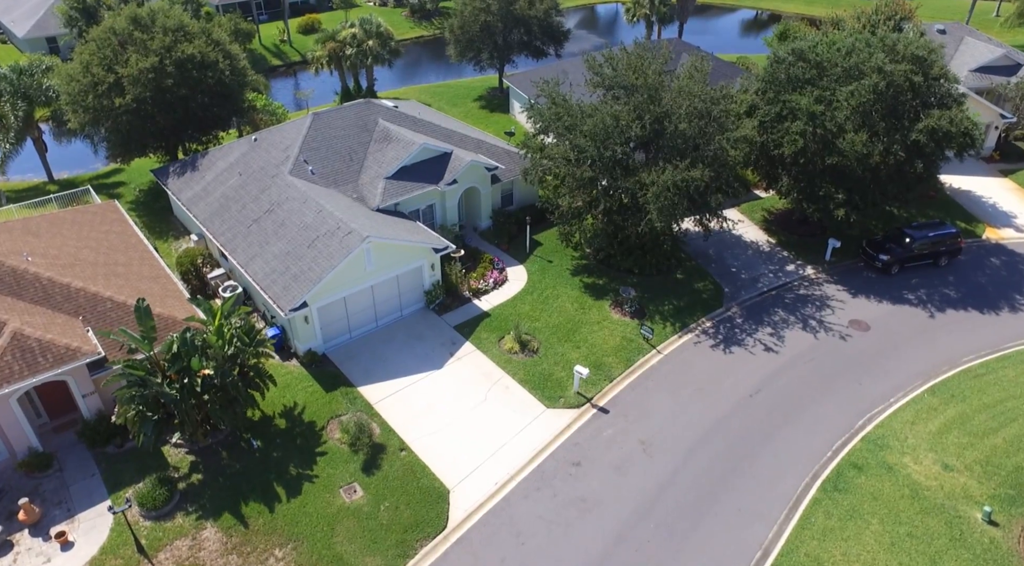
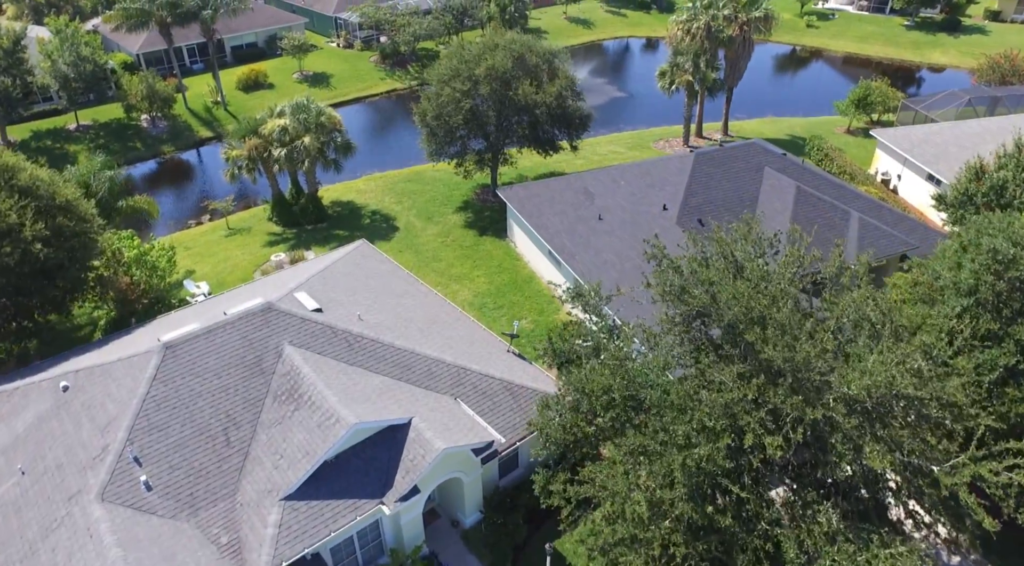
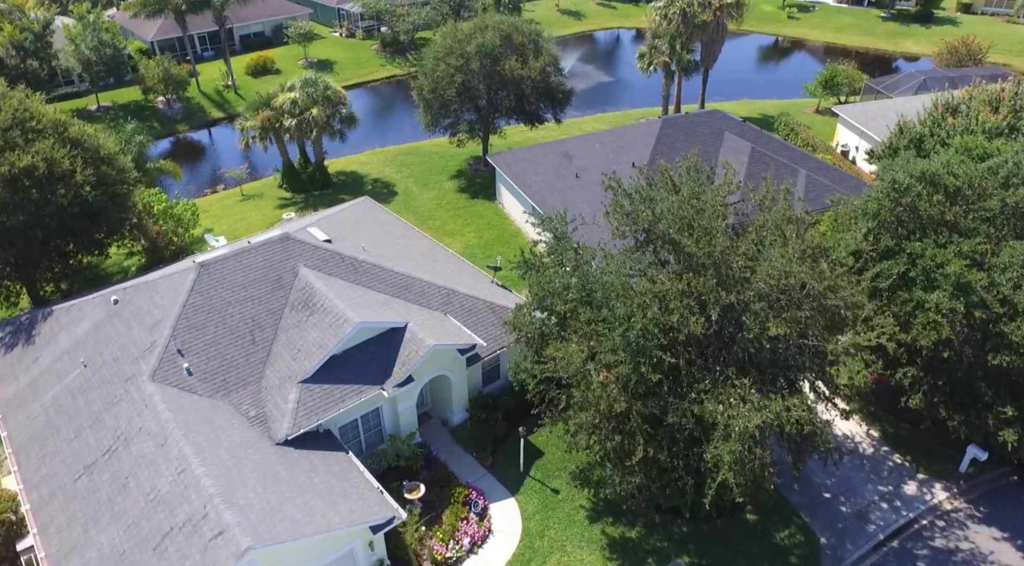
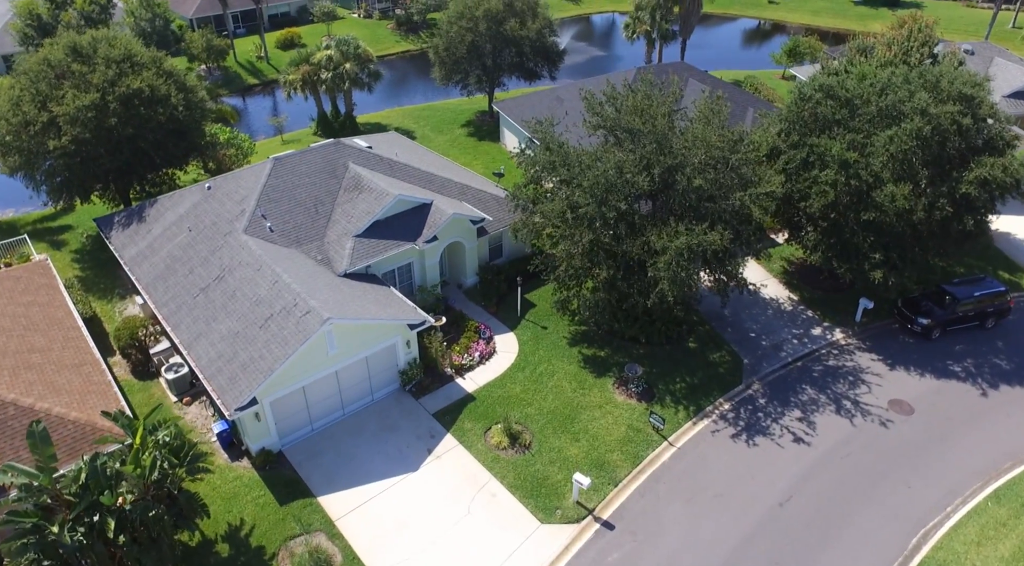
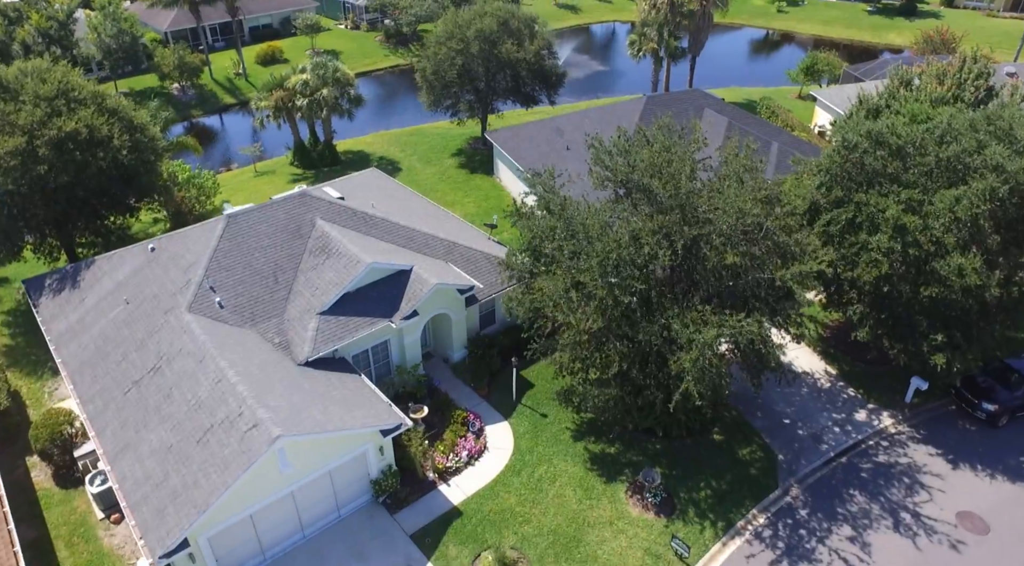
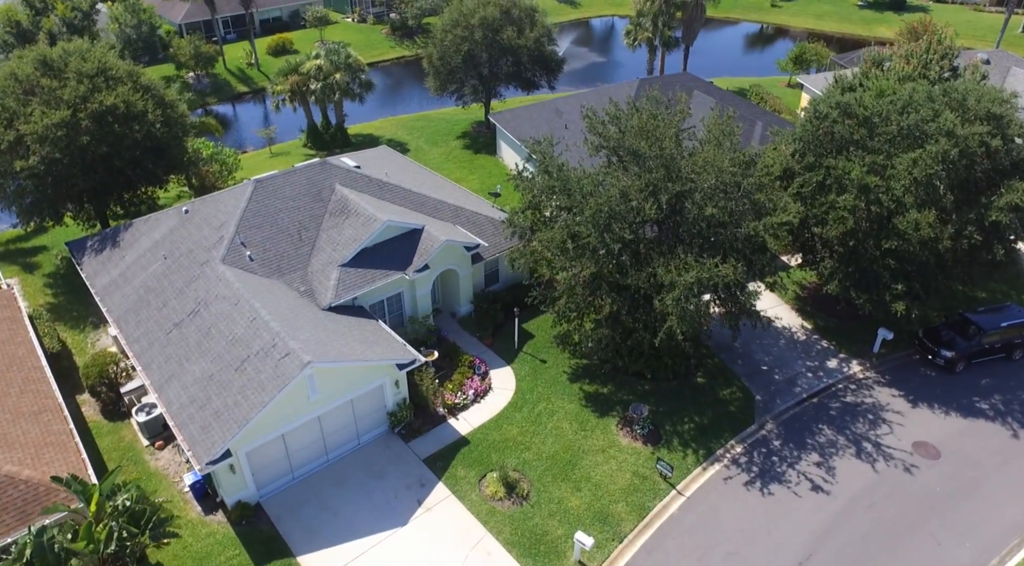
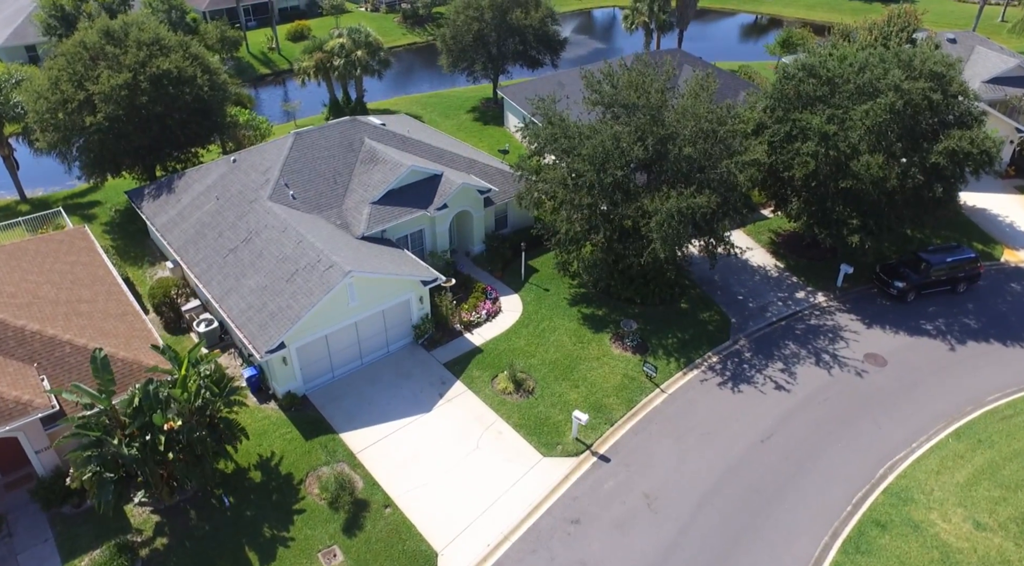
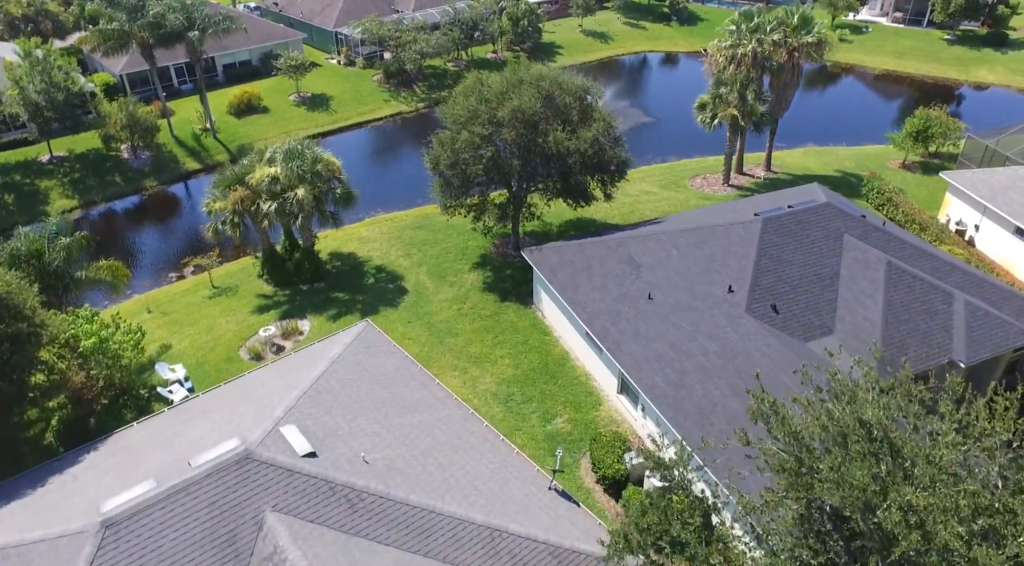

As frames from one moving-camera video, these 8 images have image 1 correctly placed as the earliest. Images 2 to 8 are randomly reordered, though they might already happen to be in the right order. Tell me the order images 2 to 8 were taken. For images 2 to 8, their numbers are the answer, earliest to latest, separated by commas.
7, 4, 6, 5, 3, 2, 8
